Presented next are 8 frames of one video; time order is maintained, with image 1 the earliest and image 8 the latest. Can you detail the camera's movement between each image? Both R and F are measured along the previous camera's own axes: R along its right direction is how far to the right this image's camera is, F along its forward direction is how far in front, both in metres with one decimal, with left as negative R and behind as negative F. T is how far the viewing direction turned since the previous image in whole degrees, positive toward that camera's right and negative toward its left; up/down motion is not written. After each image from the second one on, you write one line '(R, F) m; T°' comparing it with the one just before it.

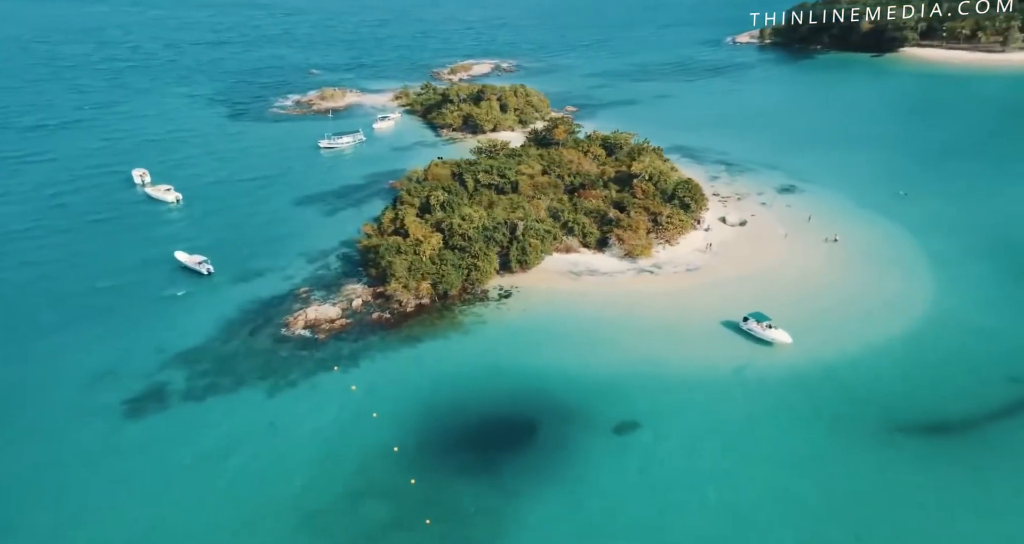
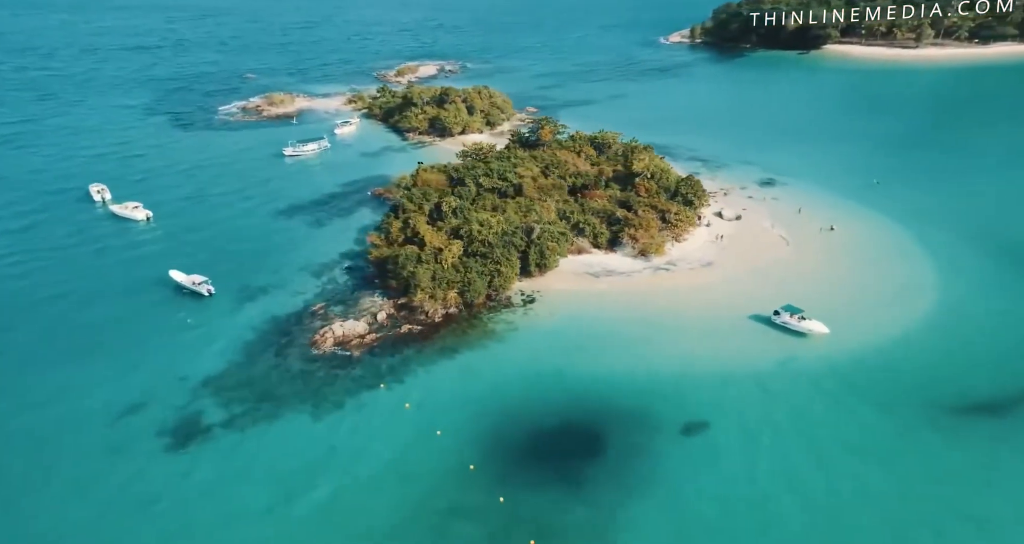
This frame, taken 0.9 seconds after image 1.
(-6.2, +1.1) m; +6°
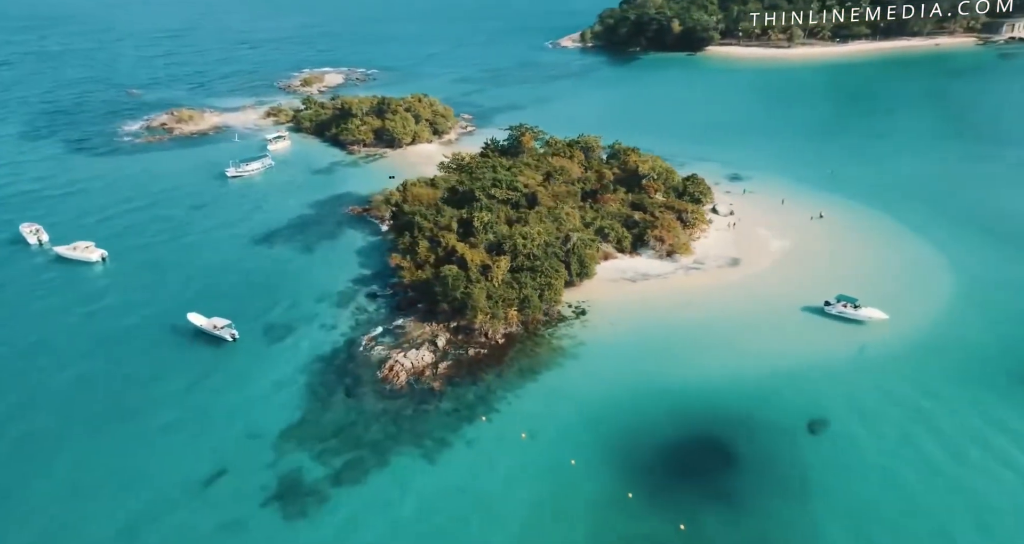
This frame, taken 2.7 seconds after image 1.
(-10.7, +2.7) m; +10°
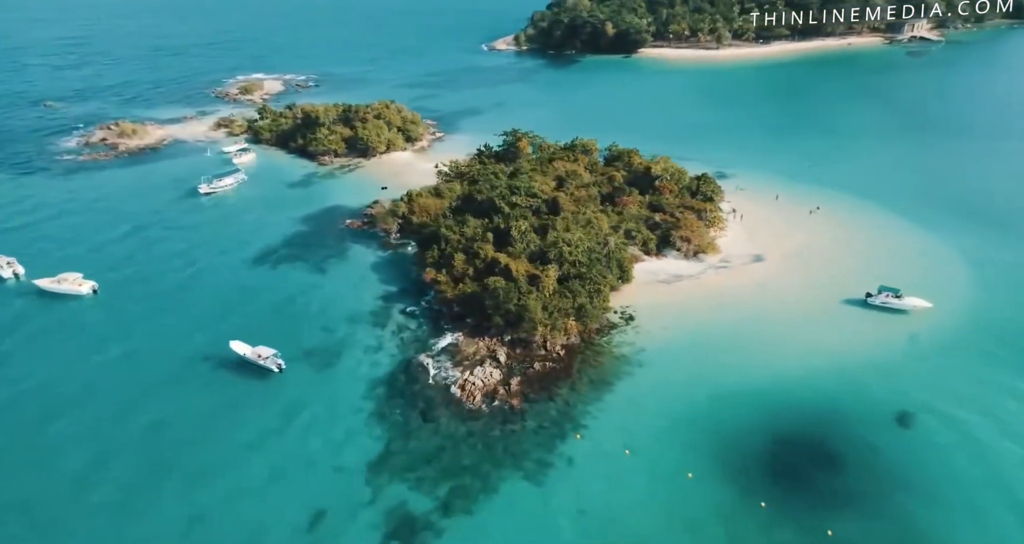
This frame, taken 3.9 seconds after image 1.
(-7.8, +1.6) m; +7°
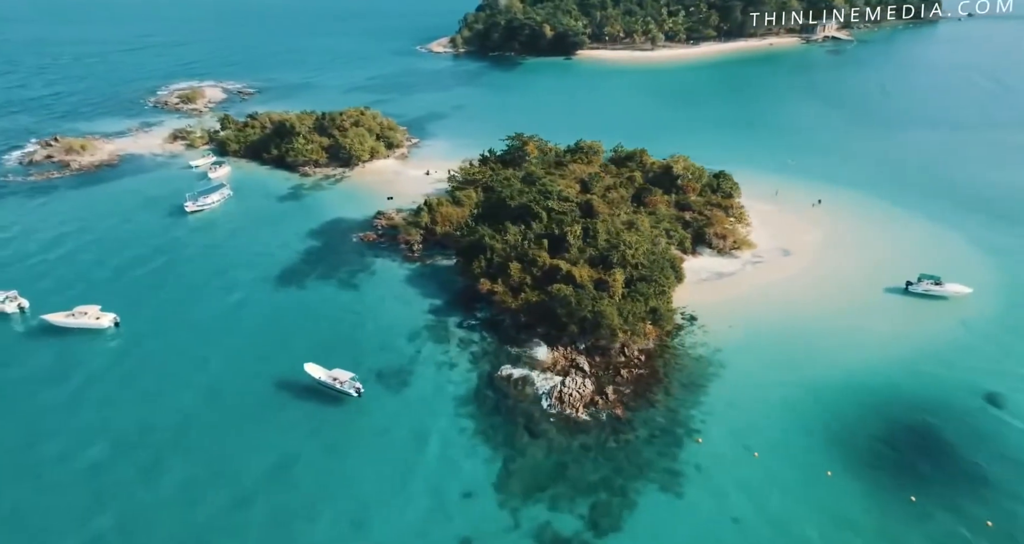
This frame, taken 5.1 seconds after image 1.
(-8.9, +1.3) m; +7°
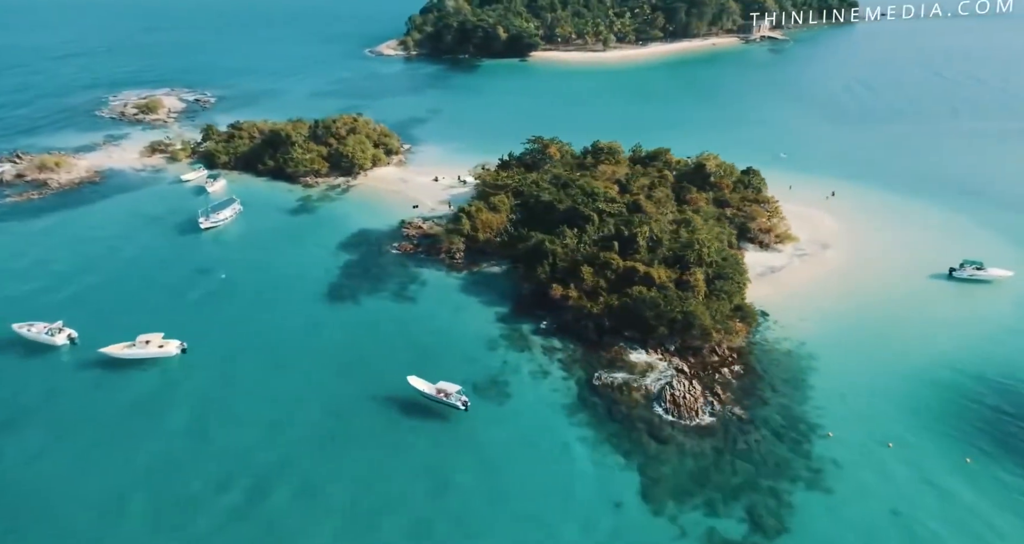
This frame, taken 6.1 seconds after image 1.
(-9.1, +0.9) m; +5°
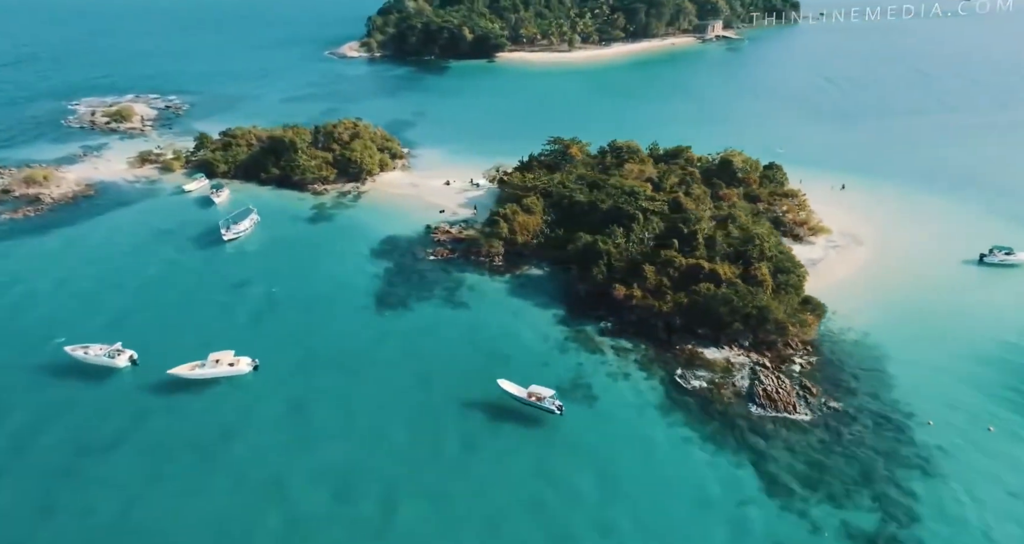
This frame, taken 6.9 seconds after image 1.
(-7.5, +0.5) m; +4°
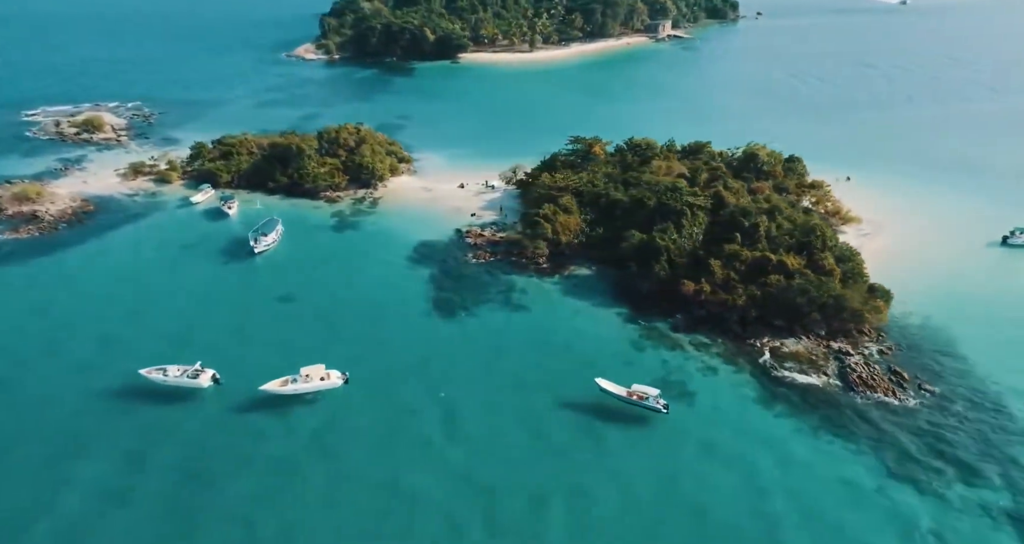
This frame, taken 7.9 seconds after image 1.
(-8.4, +0.5) m; +4°
